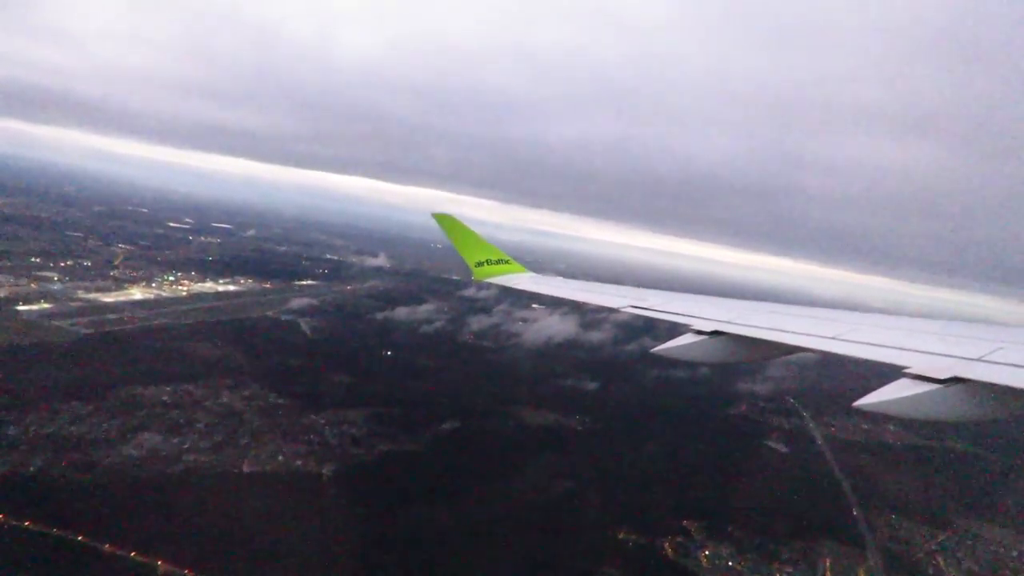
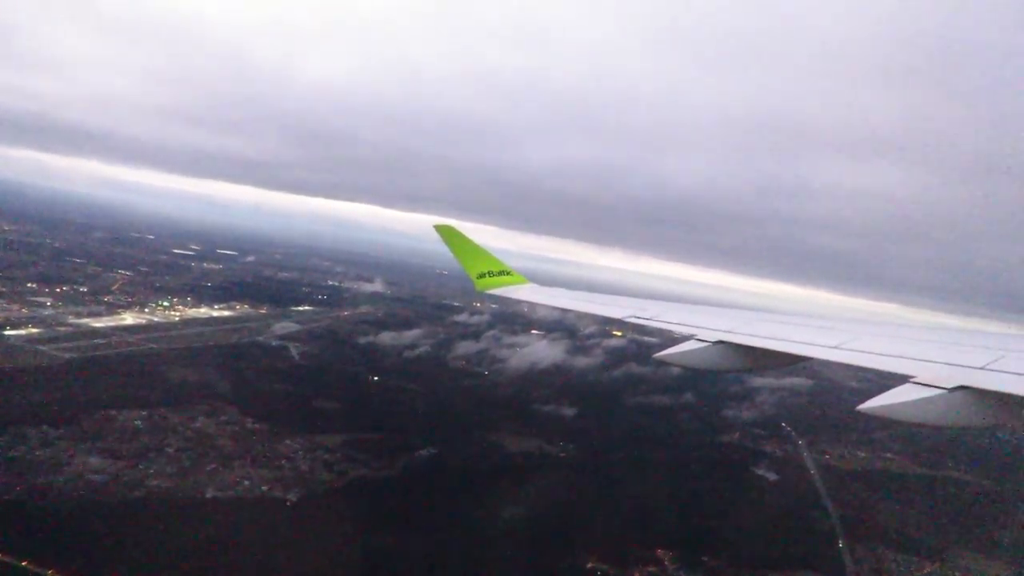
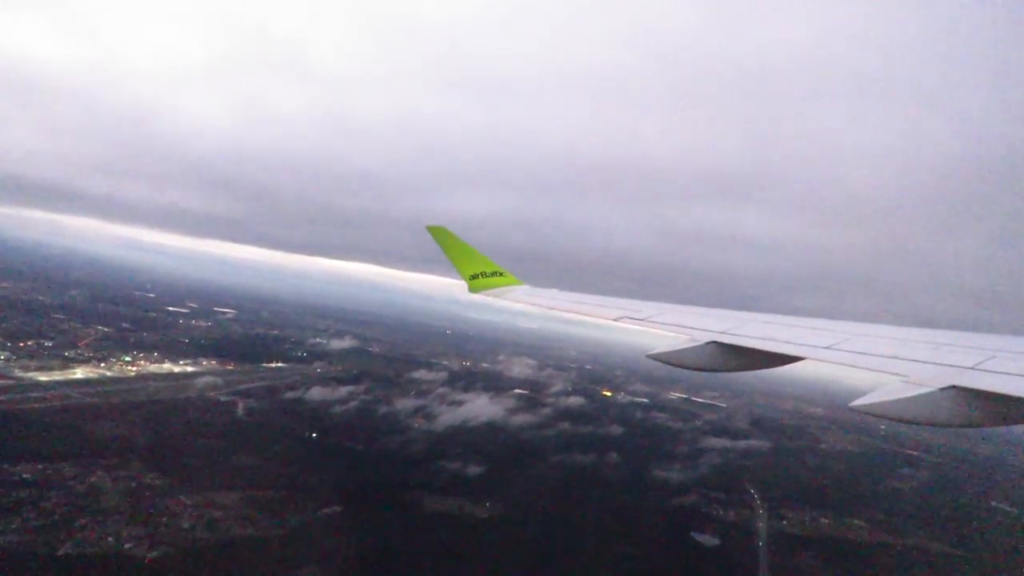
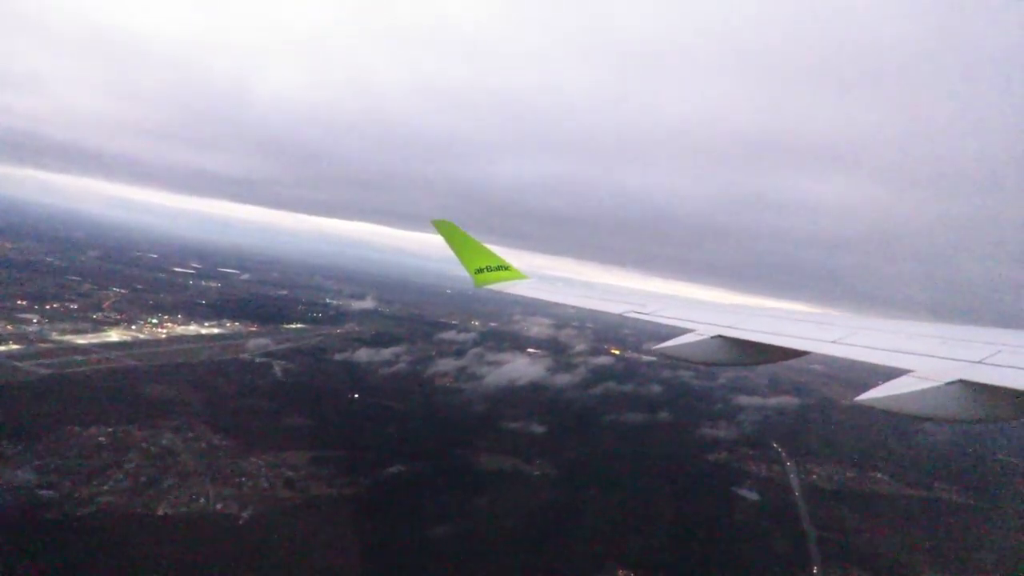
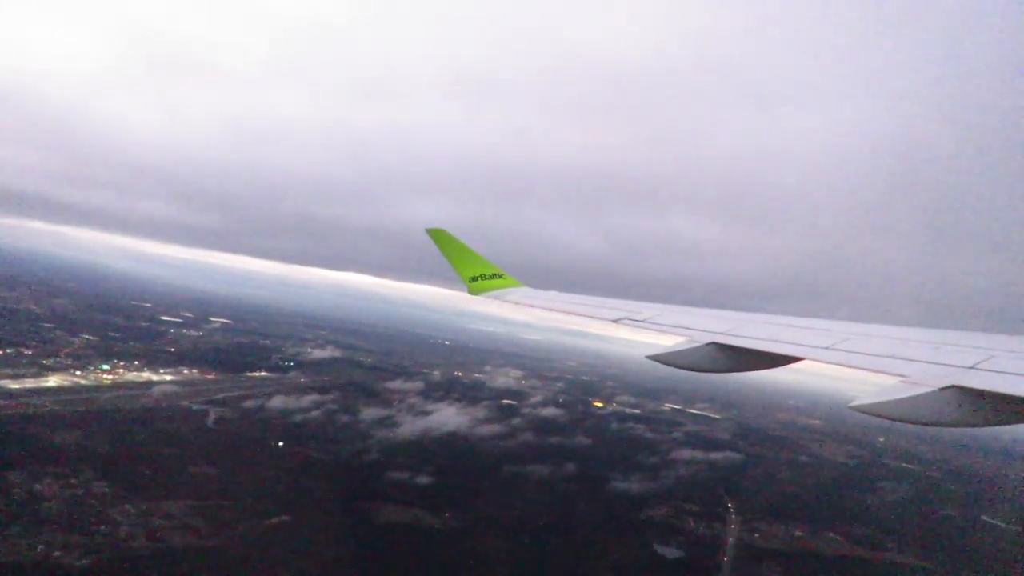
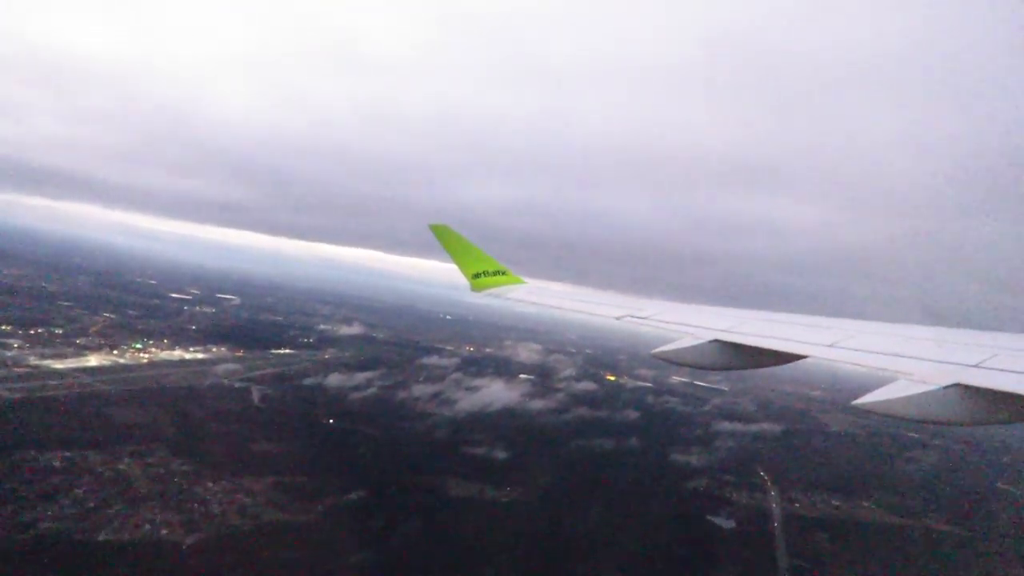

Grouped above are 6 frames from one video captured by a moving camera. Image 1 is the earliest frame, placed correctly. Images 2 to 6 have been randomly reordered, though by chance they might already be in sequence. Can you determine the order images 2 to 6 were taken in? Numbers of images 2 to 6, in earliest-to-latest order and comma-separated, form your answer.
2, 4, 6, 3, 5
